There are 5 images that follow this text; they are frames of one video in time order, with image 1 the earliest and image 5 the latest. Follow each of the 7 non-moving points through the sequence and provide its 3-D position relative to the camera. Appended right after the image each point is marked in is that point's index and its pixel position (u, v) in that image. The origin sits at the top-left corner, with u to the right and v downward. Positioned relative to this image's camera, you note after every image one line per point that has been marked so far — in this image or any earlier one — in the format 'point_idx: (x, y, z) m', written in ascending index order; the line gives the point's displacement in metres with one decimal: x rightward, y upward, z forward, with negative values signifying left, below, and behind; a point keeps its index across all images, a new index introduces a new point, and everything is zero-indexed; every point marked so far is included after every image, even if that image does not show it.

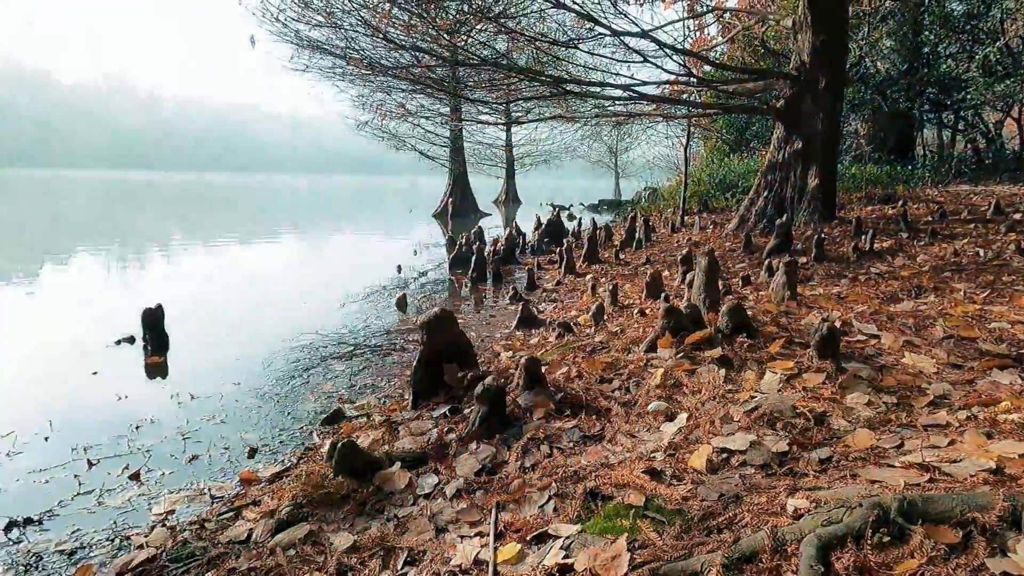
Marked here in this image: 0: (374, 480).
0: (-0.5, -0.8, +2.7) m
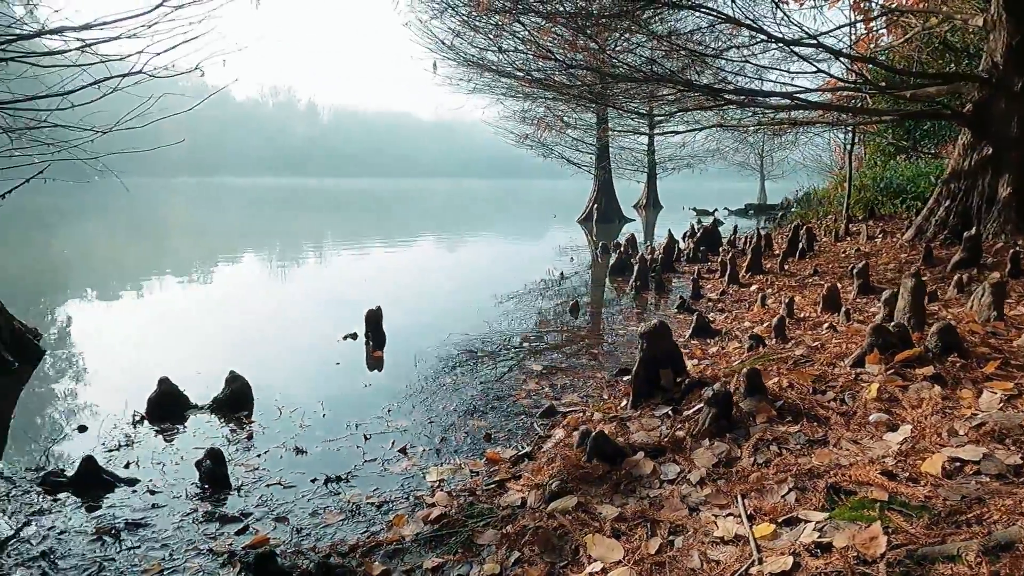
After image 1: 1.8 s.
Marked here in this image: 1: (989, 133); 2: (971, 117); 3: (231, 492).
0: (+0.5, -0.9, +3.2) m
1: (+5.5, +1.8, +7.6) m
2: (+5.4, +2.0, +7.7) m
3: (-1.5, -1.1, +3.6) m
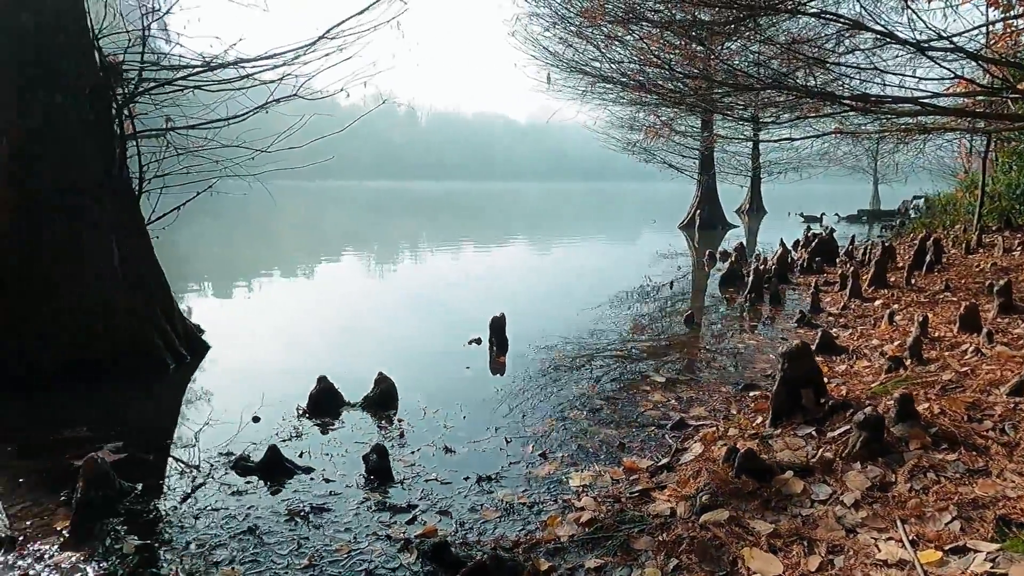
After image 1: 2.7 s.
0: (+1.3, -1.0, +3.3) m
1: (+6.9, +1.5, +7.0) m
2: (+6.7, +1.7, +7.1) m
3: (-0.7, -1.2, +4.0) m
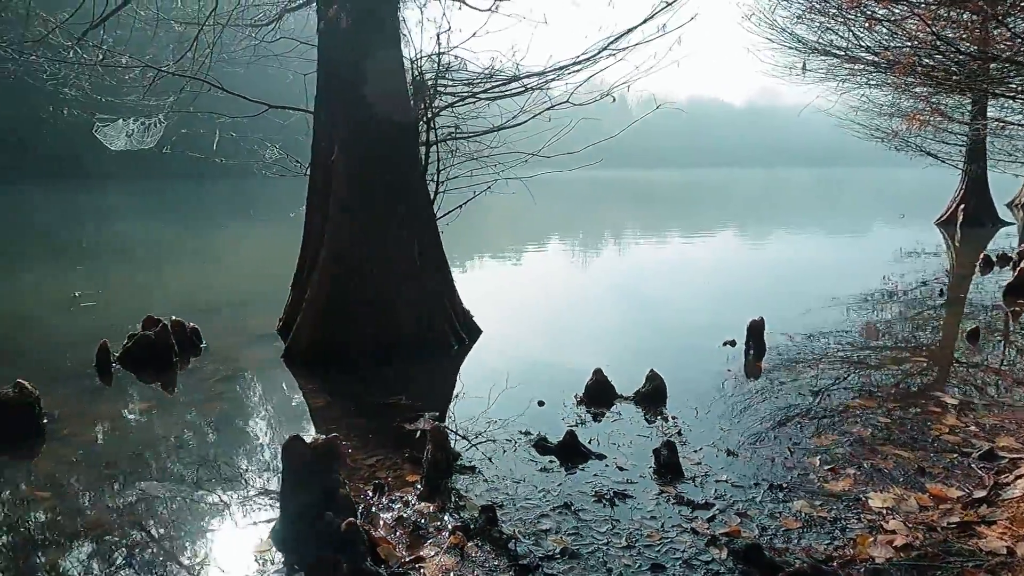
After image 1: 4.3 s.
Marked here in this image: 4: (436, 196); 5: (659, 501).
0: (+2.8, -1.1, +3.0) m
1: (+9.4, +1.2, +4.8) m
2: (+9.3, +1.4, +4.9) m
3: (+1.1, -1.2, +4.2) m
4: (-0.9, +1.1, +7.8) m
5: (+0.9, -1.3, +4.0) m
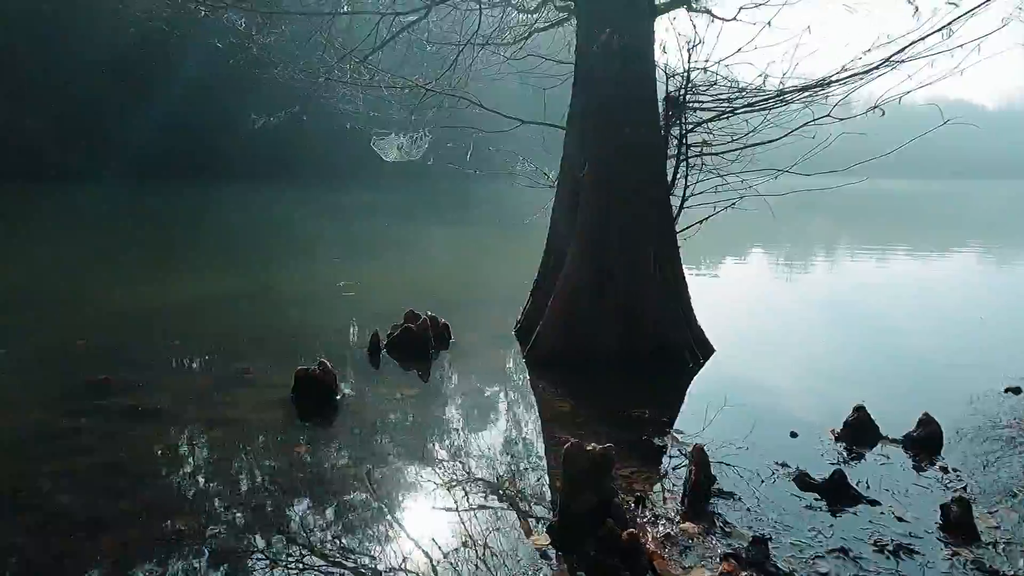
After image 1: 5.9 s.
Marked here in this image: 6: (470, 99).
0: (+4.0, -1.5, +2.1) m
1: (+11.0, +0.4, +2.0) m
2: (+10.9, +0.6, +2.2) m
3: (+2.7, -1.5, +3.8) m
4: (+1.9, +0.9, +7.8) m
5: (+2.4, -1.5, +3.6) m
6: (-0.7, +2.9, +10.1) m
